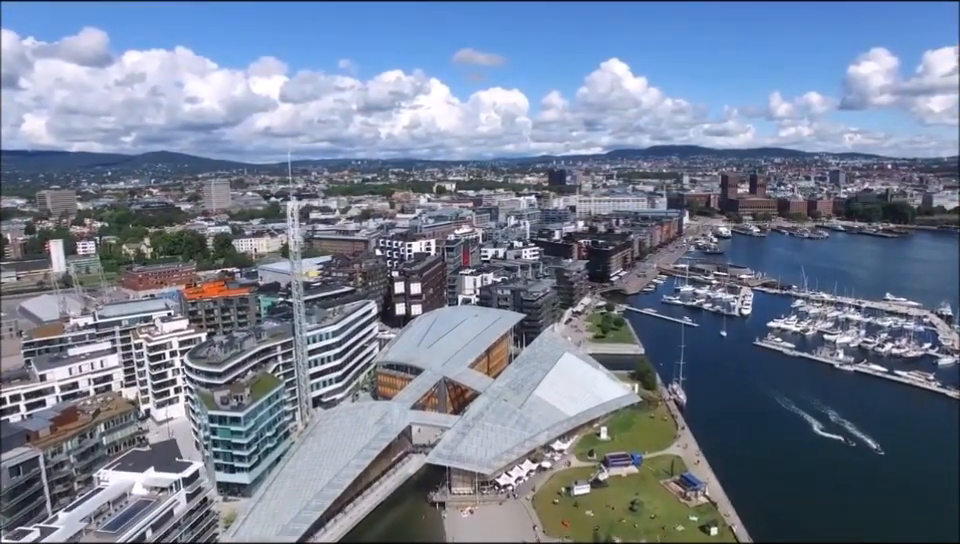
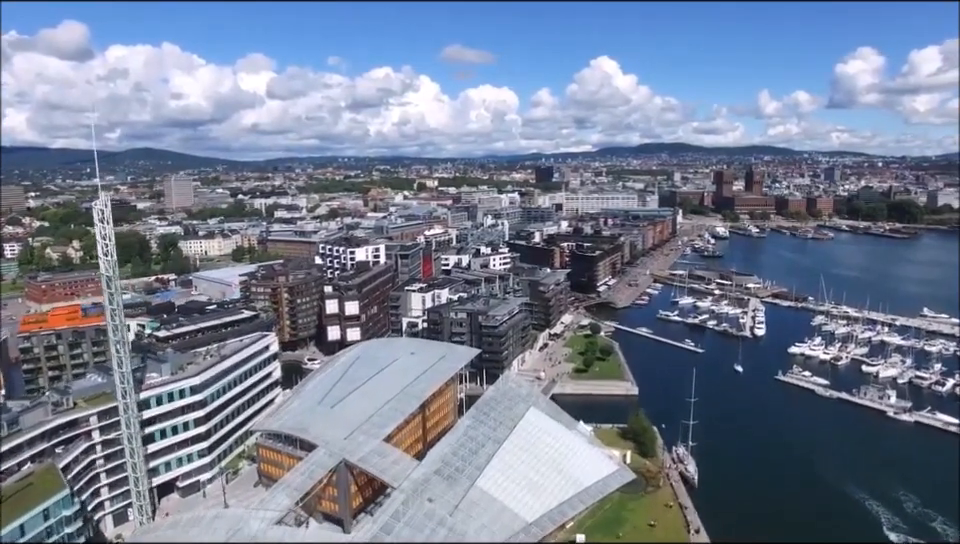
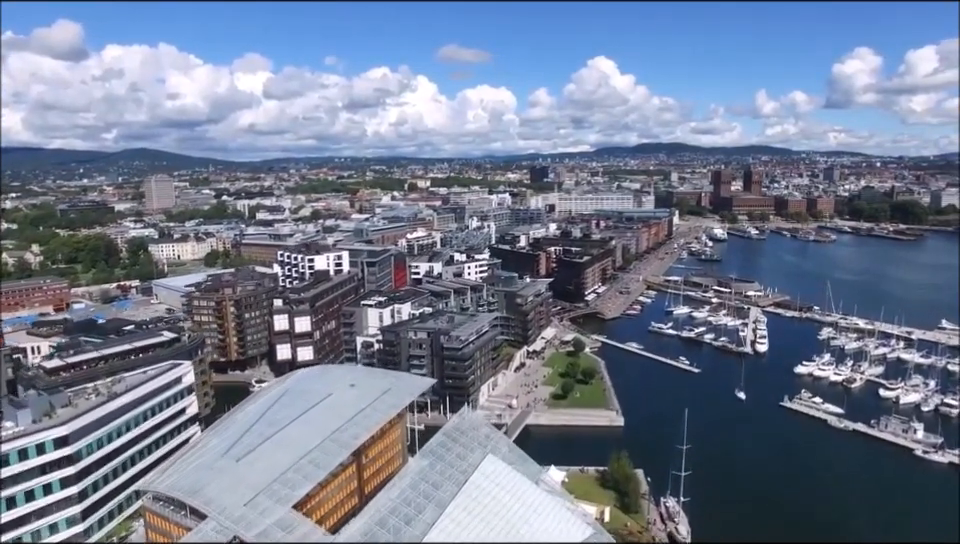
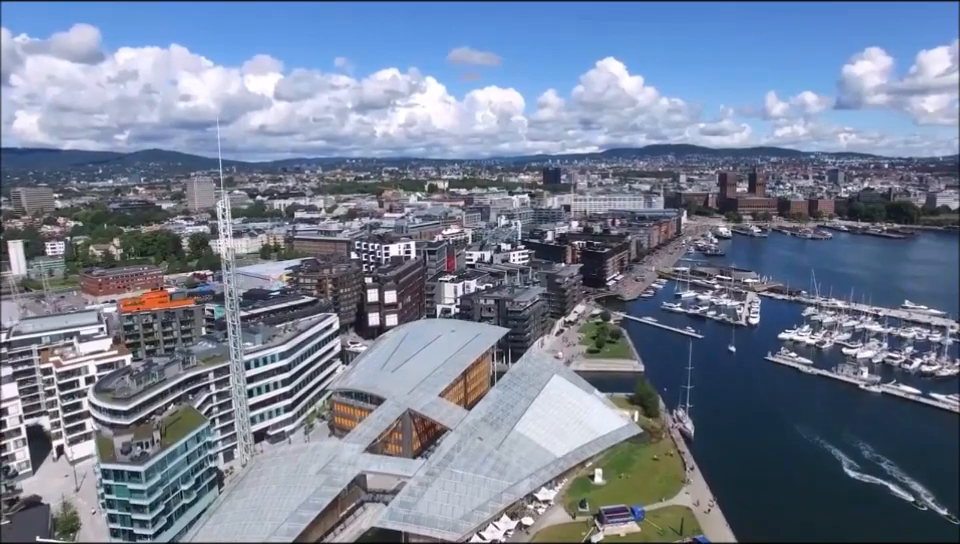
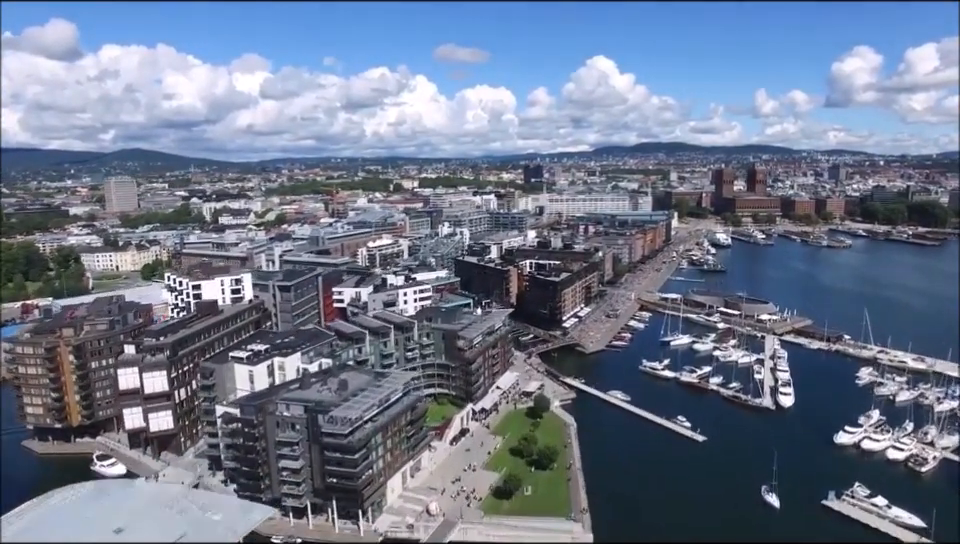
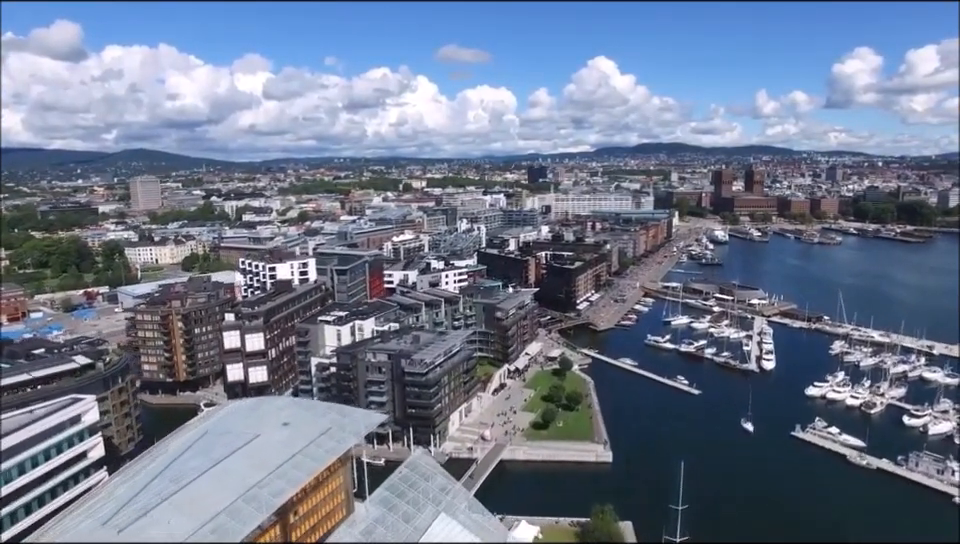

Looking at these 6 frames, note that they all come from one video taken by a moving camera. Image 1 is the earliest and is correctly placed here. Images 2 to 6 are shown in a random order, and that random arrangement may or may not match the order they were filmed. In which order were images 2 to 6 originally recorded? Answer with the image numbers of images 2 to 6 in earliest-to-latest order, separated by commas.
4, 2, 3, 6, 5
